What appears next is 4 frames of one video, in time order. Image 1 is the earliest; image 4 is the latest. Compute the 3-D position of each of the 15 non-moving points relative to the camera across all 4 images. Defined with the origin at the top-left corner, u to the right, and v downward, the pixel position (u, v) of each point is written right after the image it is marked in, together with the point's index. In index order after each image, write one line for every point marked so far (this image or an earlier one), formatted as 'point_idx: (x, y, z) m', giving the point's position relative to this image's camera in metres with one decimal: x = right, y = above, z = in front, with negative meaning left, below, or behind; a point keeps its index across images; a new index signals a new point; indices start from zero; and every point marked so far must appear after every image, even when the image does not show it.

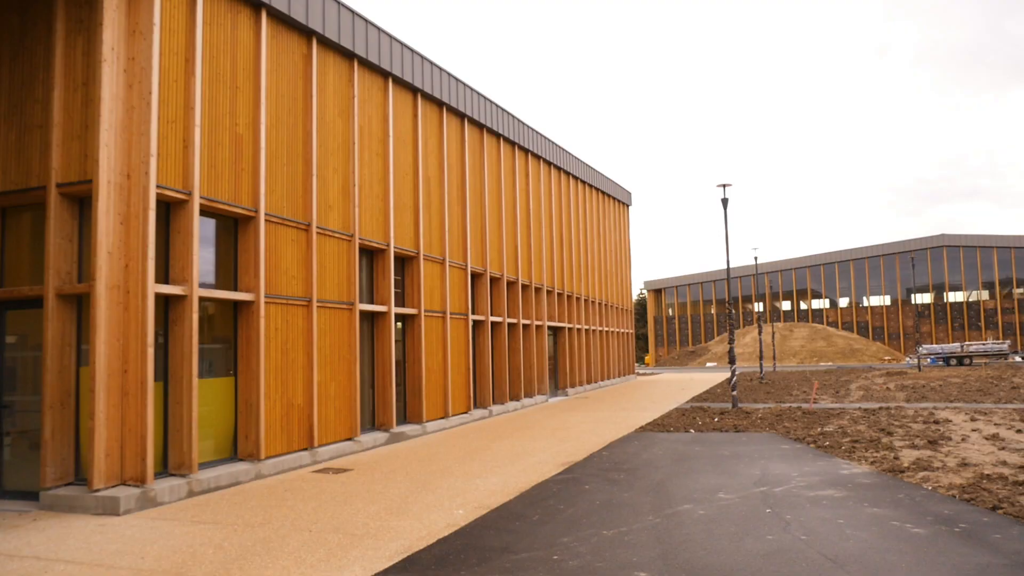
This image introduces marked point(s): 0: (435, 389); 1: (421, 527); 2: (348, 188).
0: (-2.1, -2.8, +19.3) m
1: (-1.2, -3.0, +9.0) m
2: (-3.7, +2.2, +15.8) m
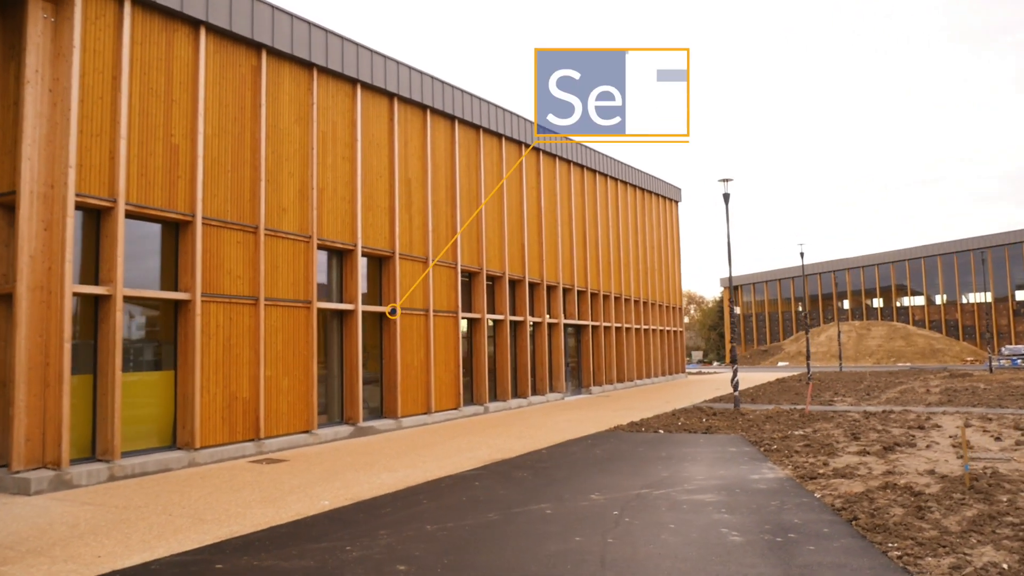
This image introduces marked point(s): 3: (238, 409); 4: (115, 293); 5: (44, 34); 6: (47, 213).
0: (-2.8, -2.7, +19.8) m
1: (-3.3, -3.0, +9.4) m
2: (-4.8, +2.2, +16.5) m
3: (-5.6, -2.4, +14.4) m
4: (-6.8, -0.1, +12.1) m
5: (-7.7, +4.2, +11.7) m
6: (-7.6, +1.2, +11.5) m
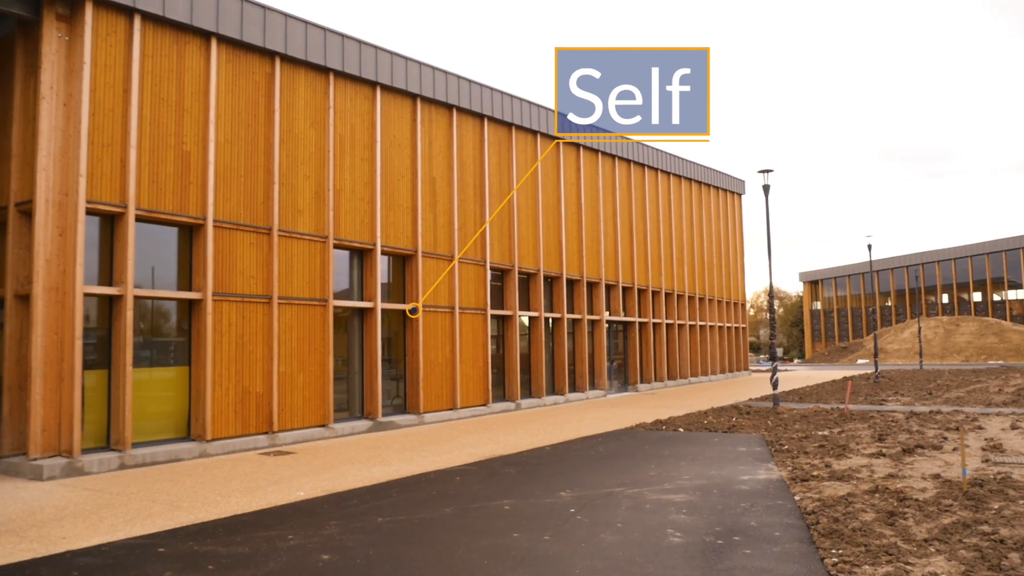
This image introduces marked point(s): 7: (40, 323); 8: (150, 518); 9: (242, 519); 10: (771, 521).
0: (-2.1, -2.7, +20.1) m
1: (-3.8, -3.0, +9.8) m
2: (-4.5, +2.3, +17.0) m
3: (-5.5, -2.4, +15.0) m
4: (-7.0, -0.1, +12.8) m
5: (-8.0, +4.2, +12.6) m
6: (-7.9, +1.2, +12.4) m
7: (-7.9, -0.6, +12.0) m
8: (-4.7, -2.9, +9.1) m
9: (-3.4, -2.9, +8.9) m
10: (+3.1, -2.7, +8.3) m
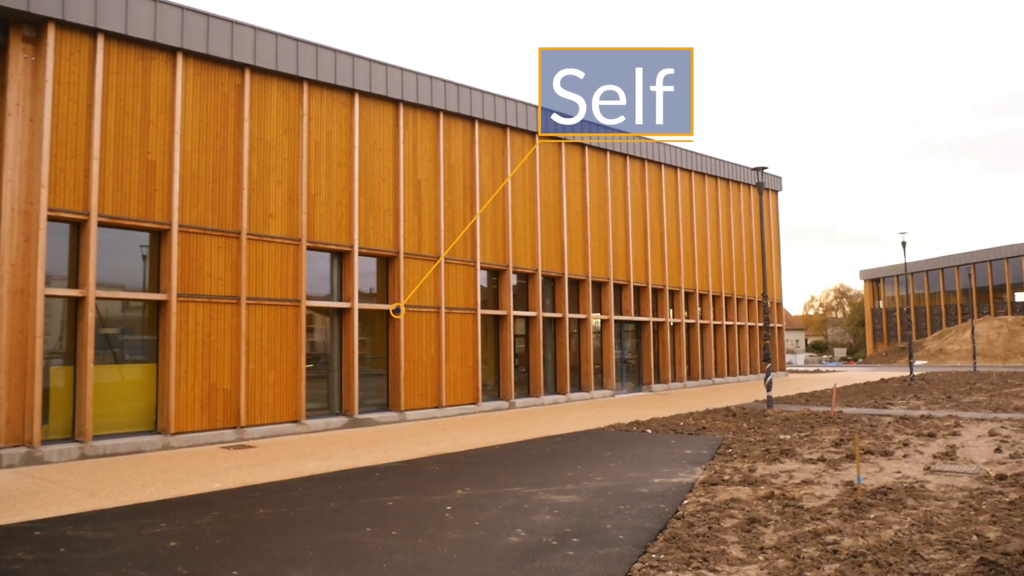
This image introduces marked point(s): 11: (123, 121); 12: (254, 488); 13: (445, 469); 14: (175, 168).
0: (-2.6, -2.7, +20.4) m
1: (-5.3, -3.0, +10.4) m
2: (-5.4, +2.3, +17.6) m
3: (-6.5, -2.5, +15.7) m
4: (-8.2, -0.1, +13.7) m
5: (-9.3, +4.1, +13.5) m
6: (-9.1, +1.2, +13.3) m
7: (-9.2, -0.6, +12.9) m
8: (-6.2, -3.0, +9.8) m
9: (-5.0, -2.9, +9.4) m
10: (+1.4, -2.7, +8.2) m
11: (-8.0, +3.4, +14.6) m
12: (-3.8, -3.0, +10.6) m
13: (-1.1, -3.1, +12.2) m
14: (-7.2, +2.6, +15.2) m
